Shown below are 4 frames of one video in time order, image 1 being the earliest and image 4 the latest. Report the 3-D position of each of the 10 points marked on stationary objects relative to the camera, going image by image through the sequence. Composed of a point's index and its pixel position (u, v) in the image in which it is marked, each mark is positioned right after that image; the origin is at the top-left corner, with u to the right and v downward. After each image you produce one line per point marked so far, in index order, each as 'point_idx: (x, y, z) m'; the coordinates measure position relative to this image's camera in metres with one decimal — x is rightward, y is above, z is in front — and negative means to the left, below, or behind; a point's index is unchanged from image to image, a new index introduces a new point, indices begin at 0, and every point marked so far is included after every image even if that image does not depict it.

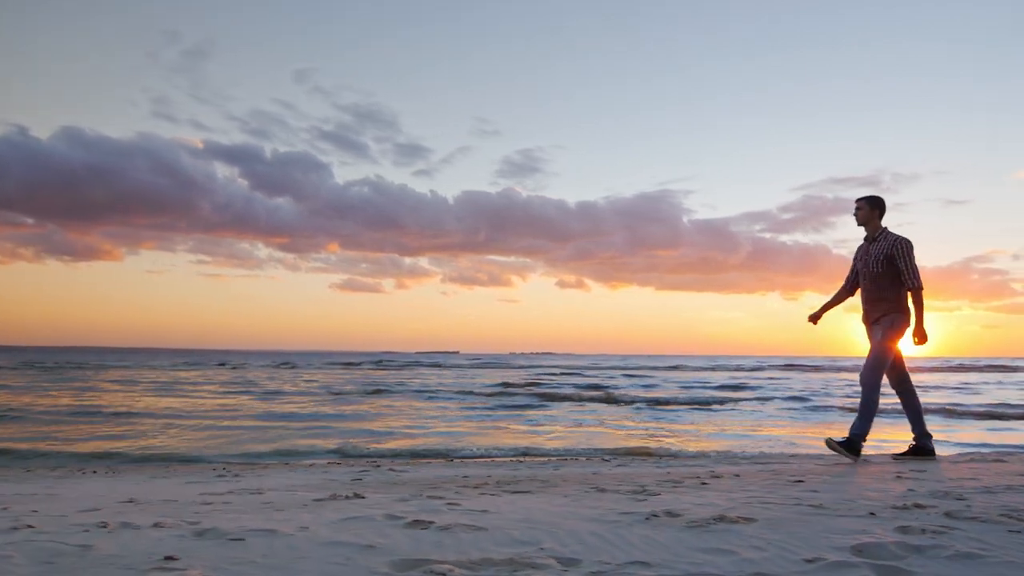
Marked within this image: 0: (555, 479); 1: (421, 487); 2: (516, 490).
0: (+0.2, -1.0, +3.6) m
1: (-0.4, -0.9, +3.3) m
2: (0.0, -0.9, +3.2) m
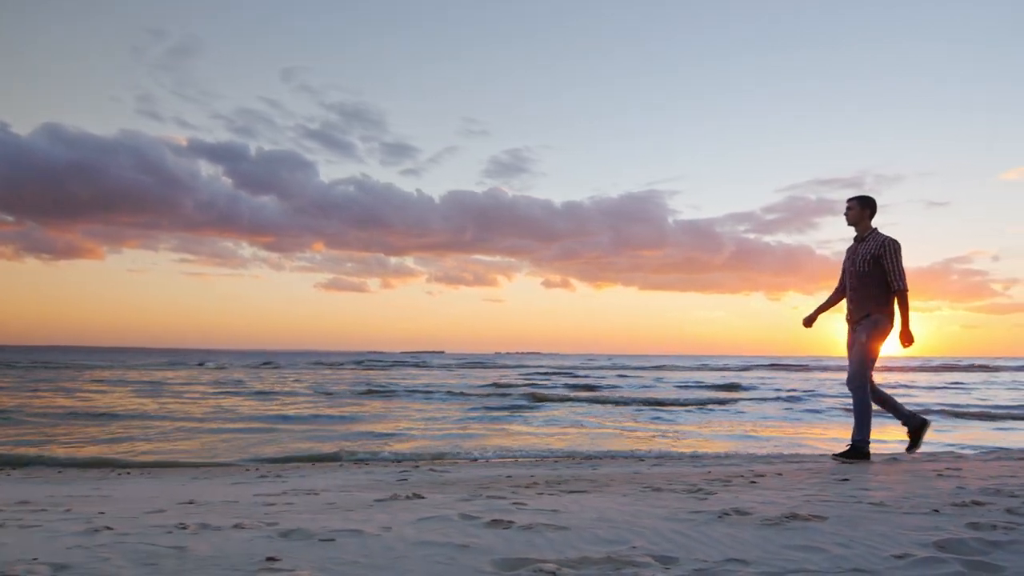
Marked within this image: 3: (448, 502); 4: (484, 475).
0: (+0.5, -1.0, +3.7) m
1: (-0.2, -1.0, +3.3) m
2: (+0.3, -0.9, +3.2) m
3: (-0.3, -0.9, +2.8) m
4: (-0.1, -1.0, +3.9) m
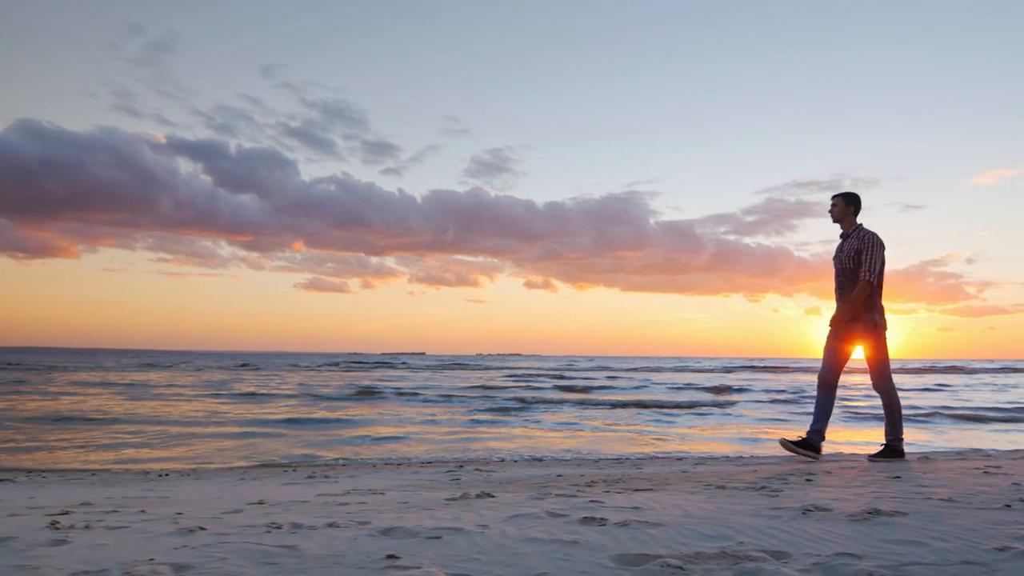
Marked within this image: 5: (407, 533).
0: (+0.8, -1.0, +3.7) m
1: (+0.1, -0.9, +3.3) m
2: (+0.6, -0.9, +3.2) m
3: (0.0, -0.9, +2.9) m
4: (+0.1, -1.0, +3.9) m
5: (-0.3, -0.8, +2.2) m
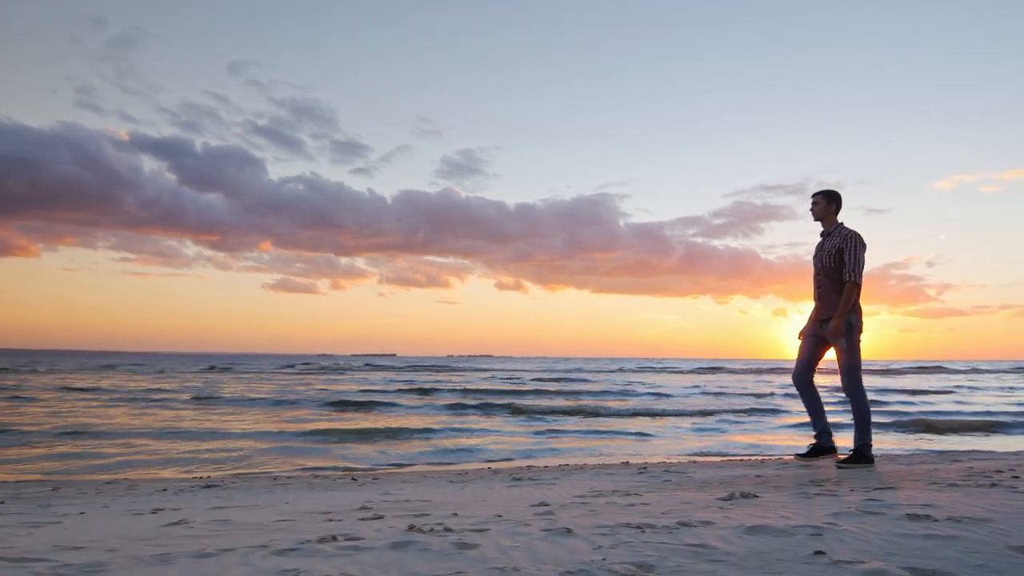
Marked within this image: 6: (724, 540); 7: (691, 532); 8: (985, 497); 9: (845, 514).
0: (+1.9, -1.0, +3.8) m
1: (+1.3, -1.0, +3.4) m
2: (+1.8, -1.0, +3.4) m
3: (+1.2, -0.9, +3.0) m
4: (+1.3, -1.1, +4.0) m
5: (+0.9, -0.8, +2.3) m
6: (+0.6, -0.8, +2.2) m
7: (+0.6, -0.8, +2.3) m
8: (+2.0, -0.9, +2.9) m
9: (+1.2, -0.9, +2.6) m
